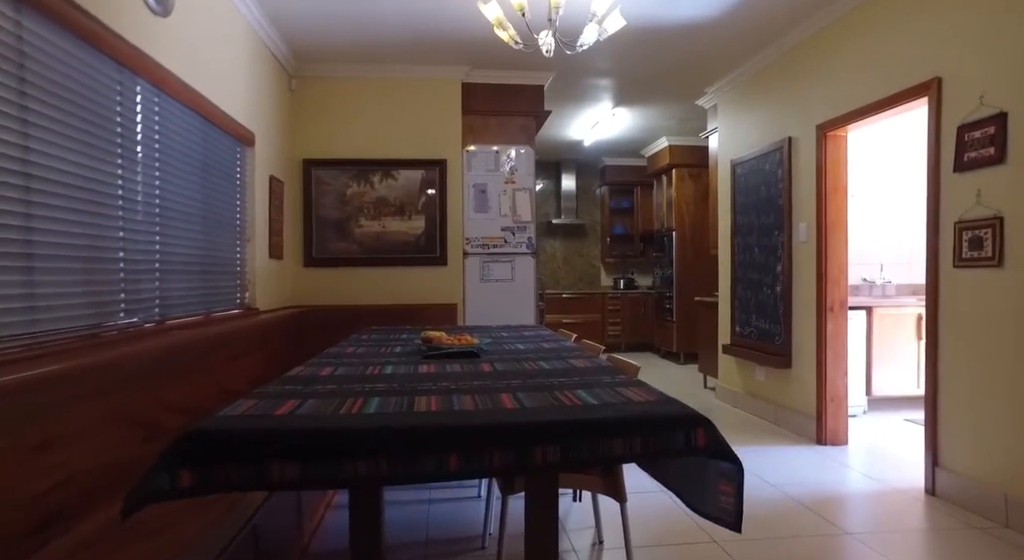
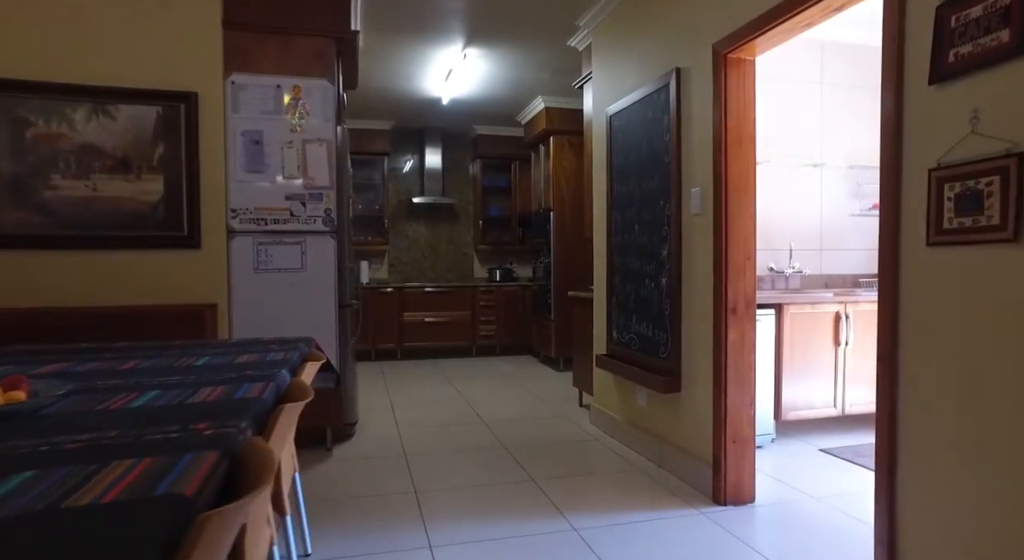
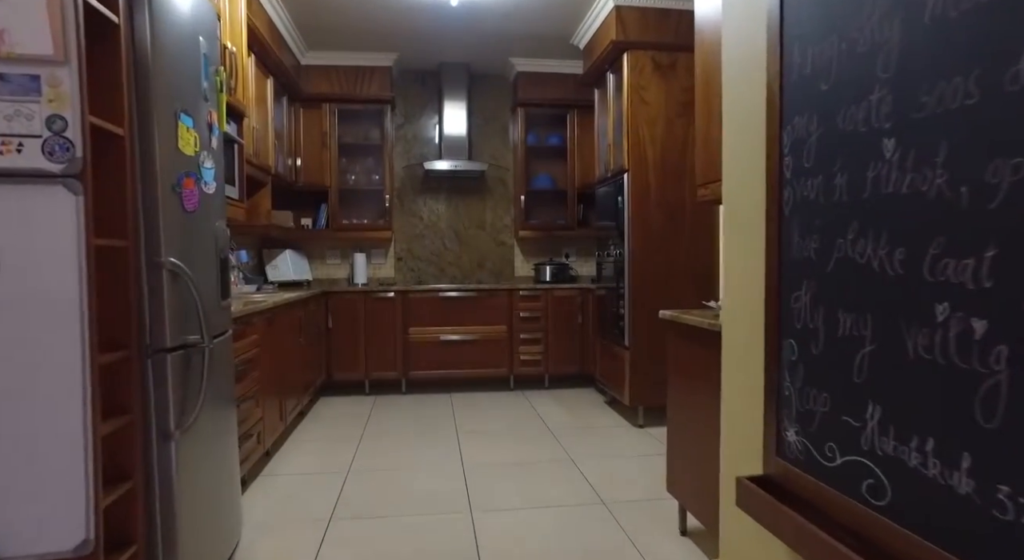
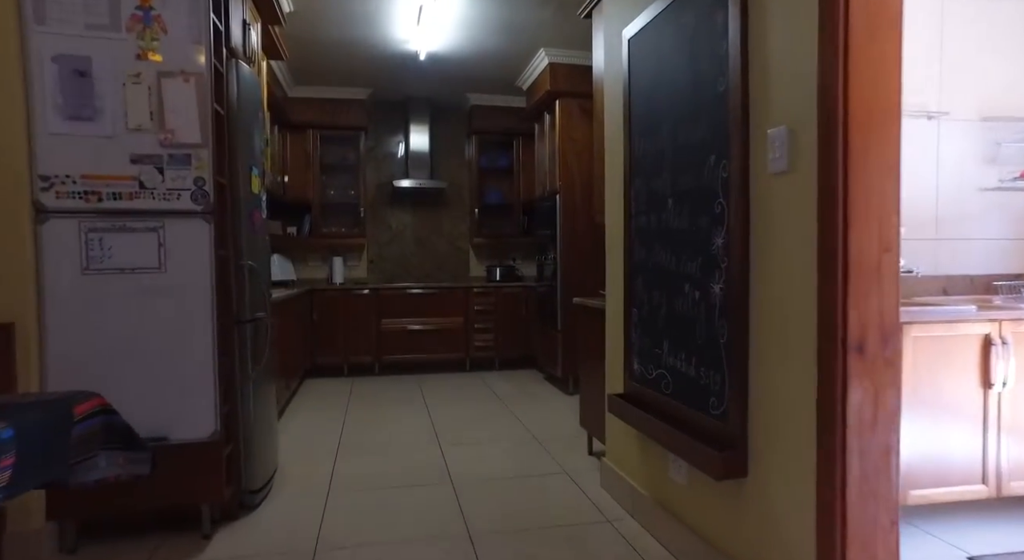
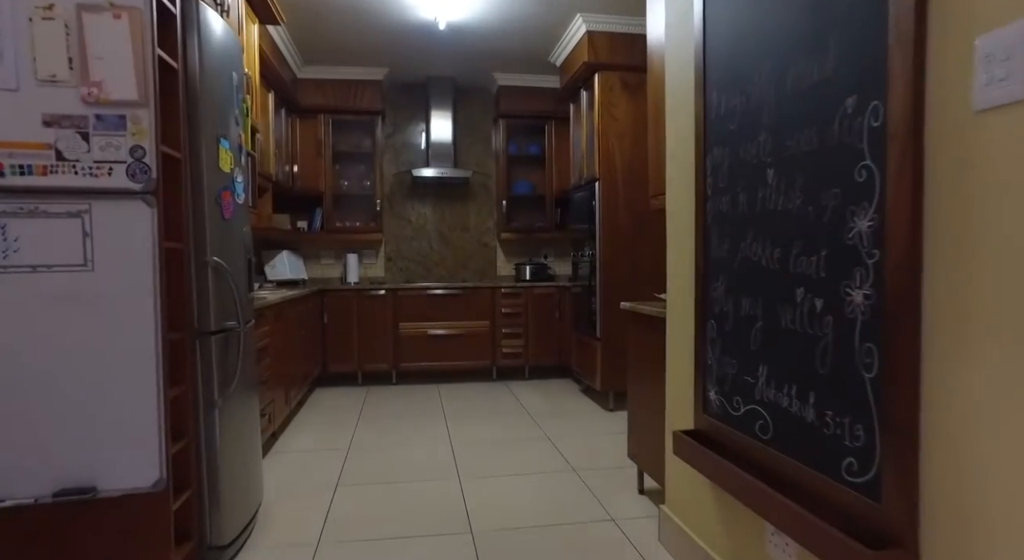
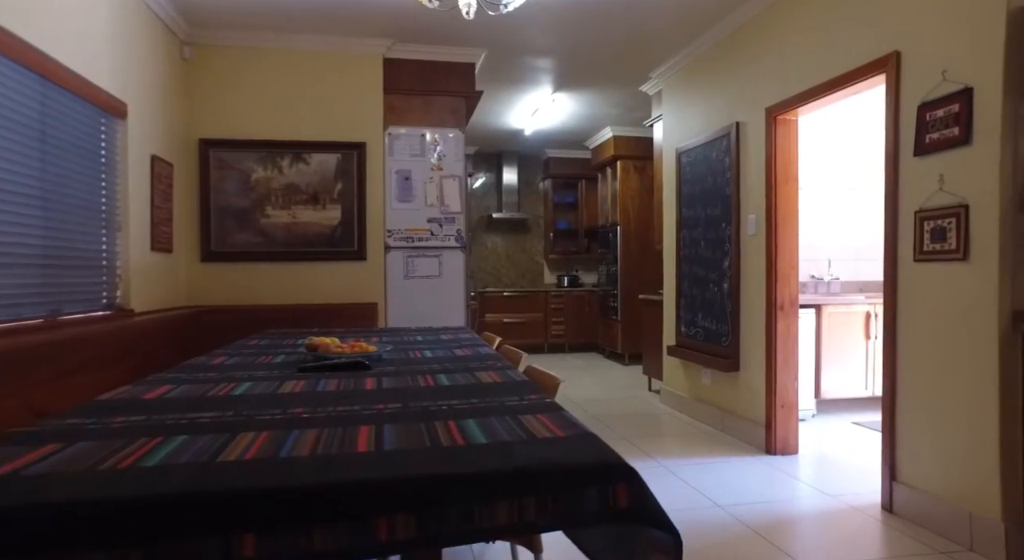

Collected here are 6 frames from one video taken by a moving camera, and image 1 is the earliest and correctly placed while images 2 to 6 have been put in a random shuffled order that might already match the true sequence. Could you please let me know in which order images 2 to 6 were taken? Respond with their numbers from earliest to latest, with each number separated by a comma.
6, 2, 4, 5, 3
